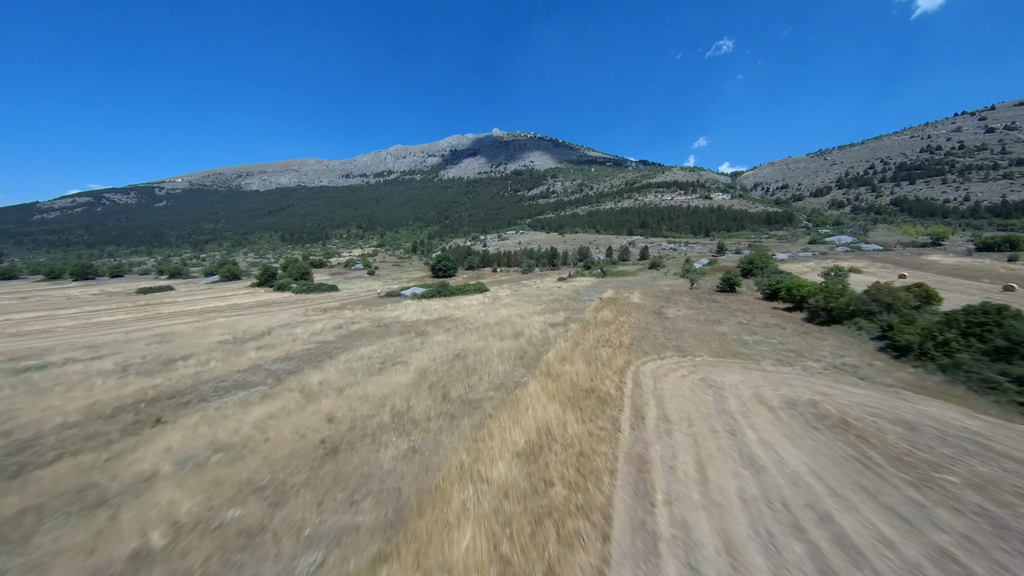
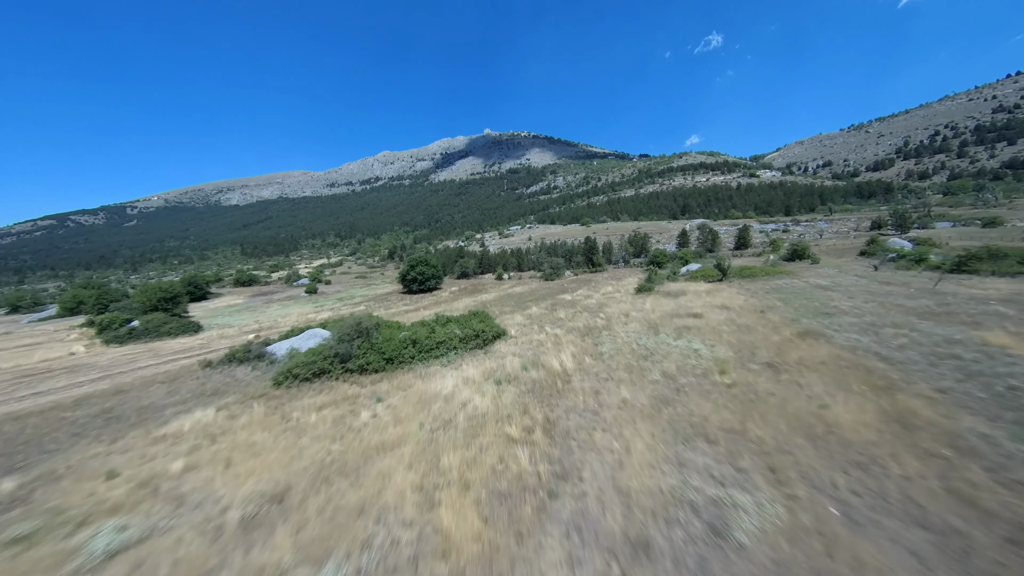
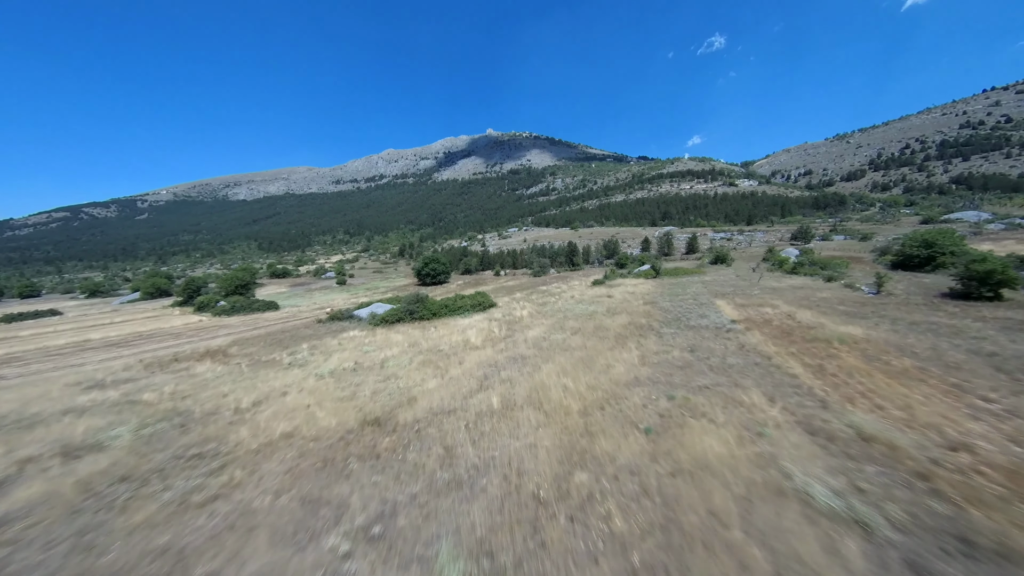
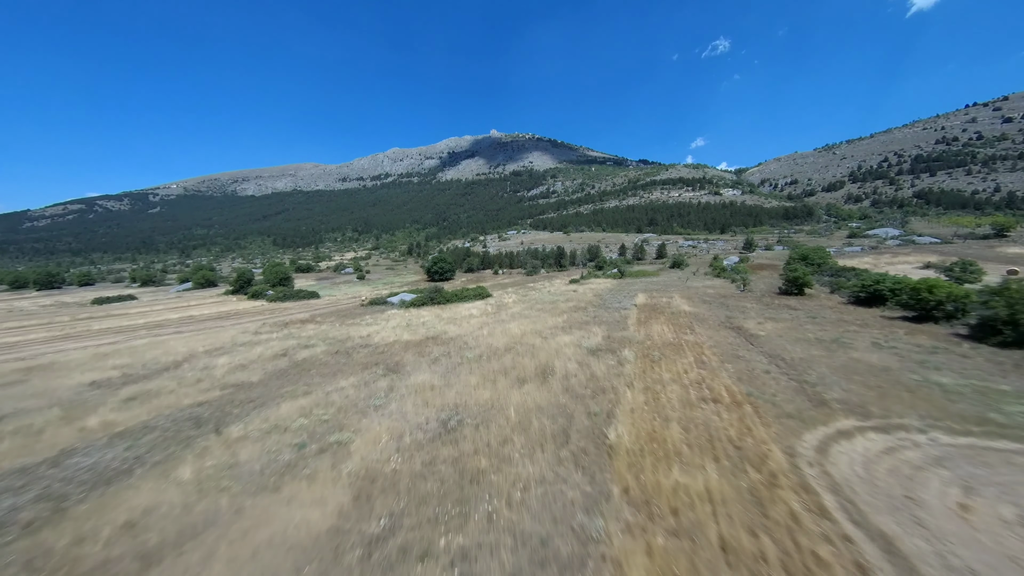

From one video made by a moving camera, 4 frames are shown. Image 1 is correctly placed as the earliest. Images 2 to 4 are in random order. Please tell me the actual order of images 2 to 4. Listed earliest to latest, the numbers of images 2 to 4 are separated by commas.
4, 3, 2
